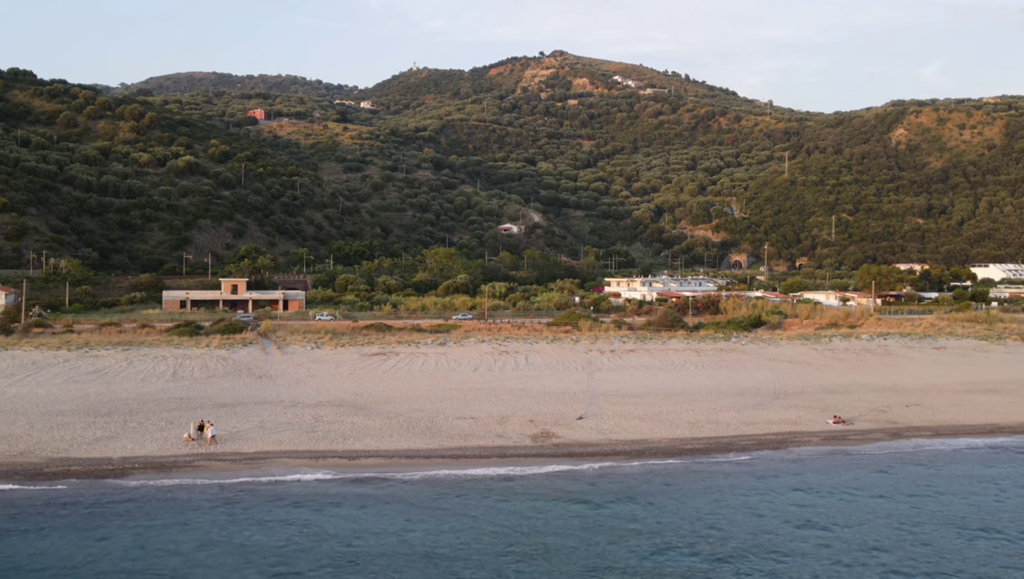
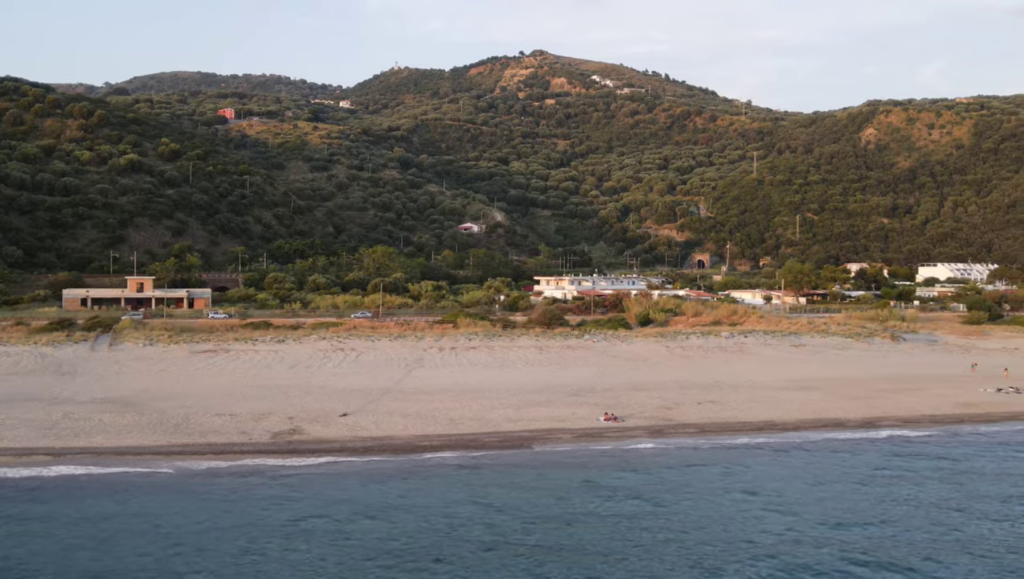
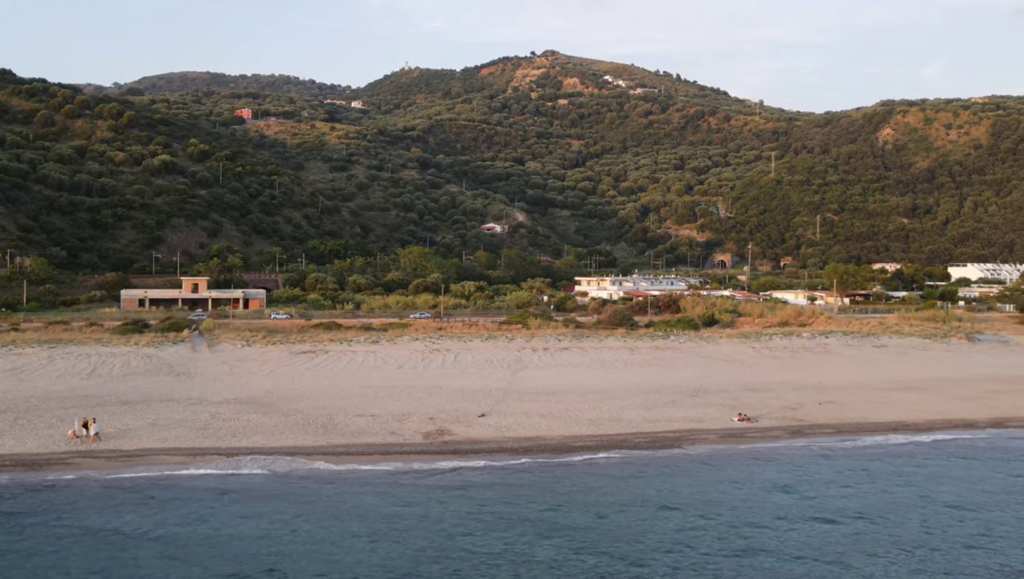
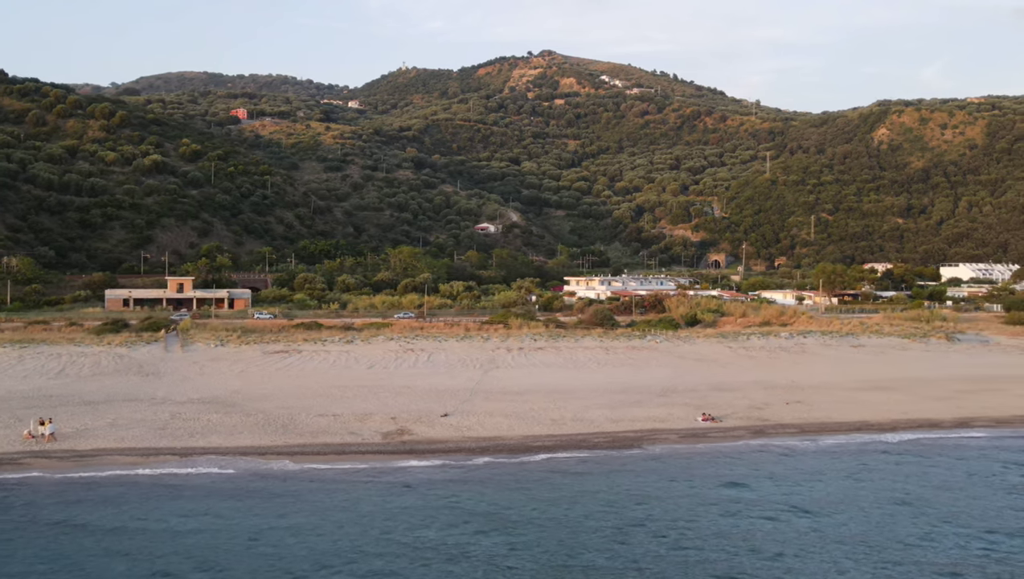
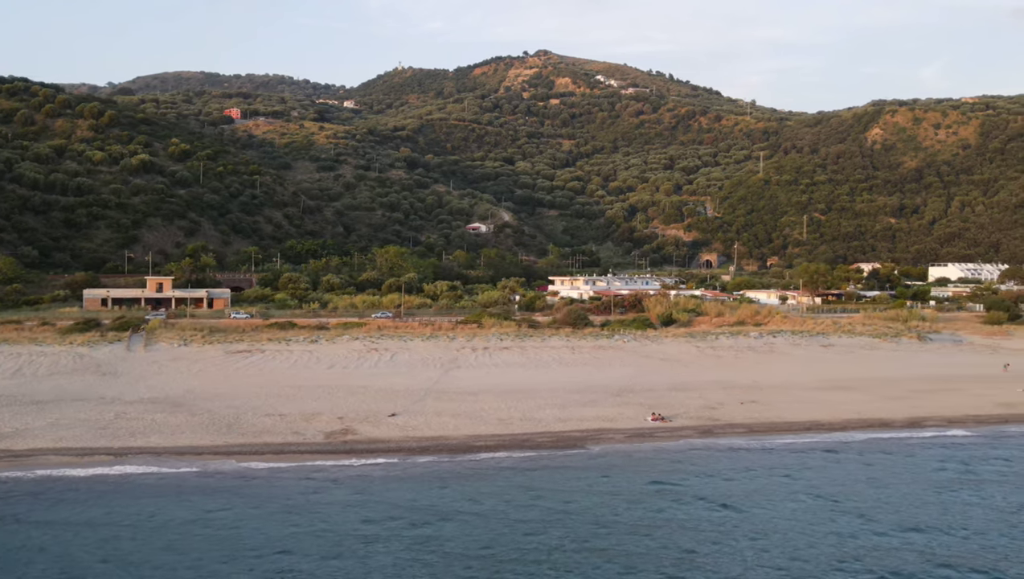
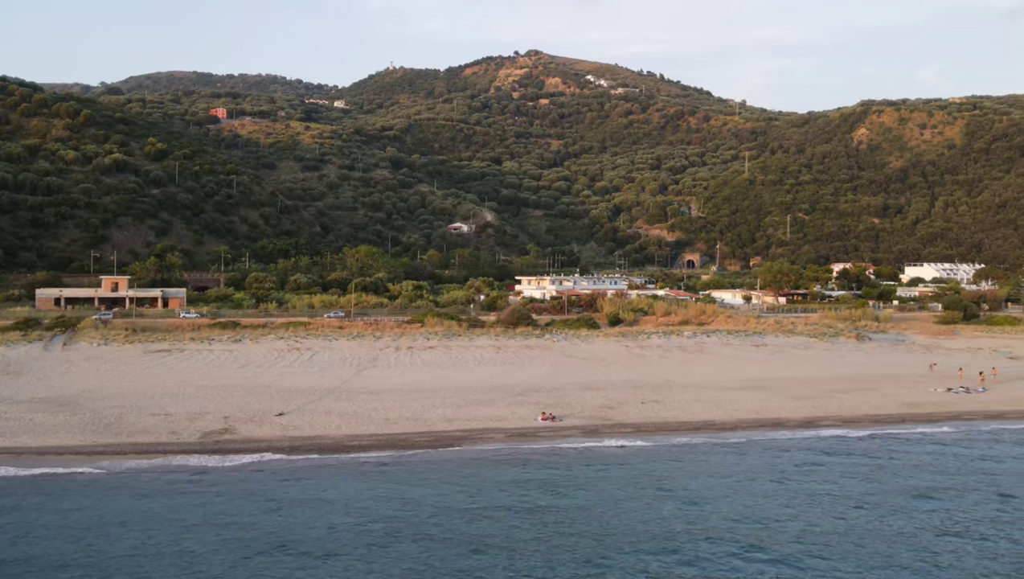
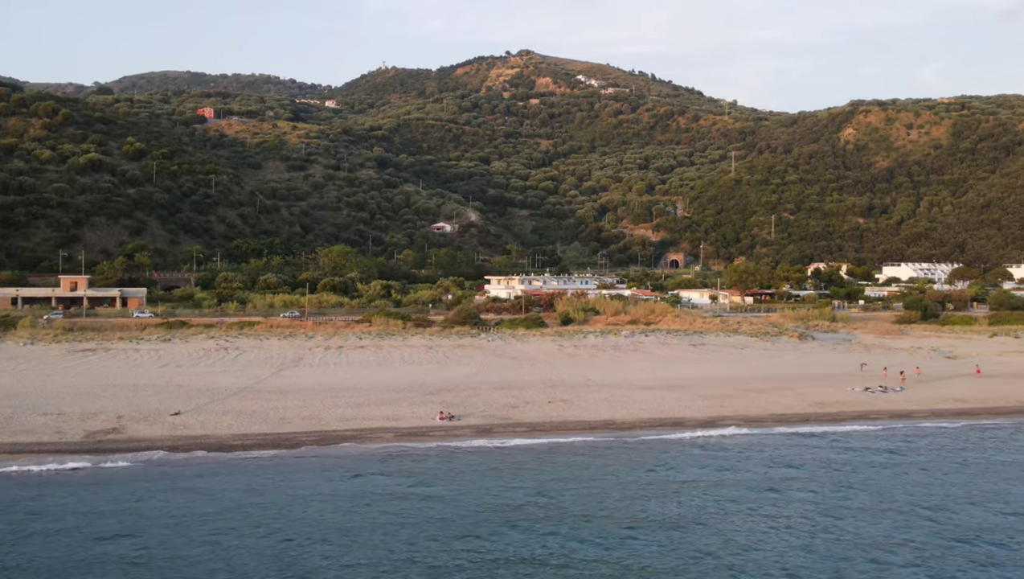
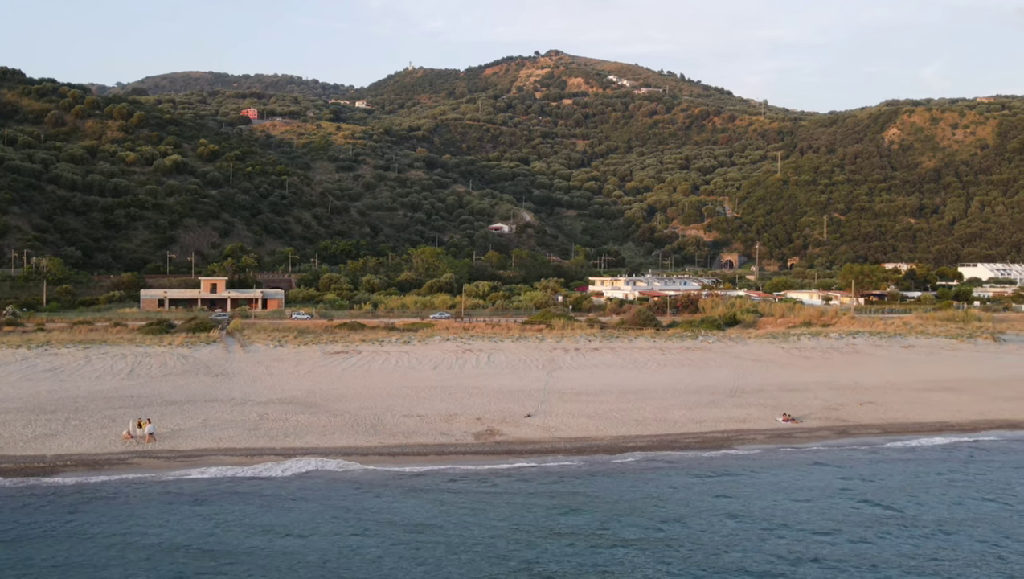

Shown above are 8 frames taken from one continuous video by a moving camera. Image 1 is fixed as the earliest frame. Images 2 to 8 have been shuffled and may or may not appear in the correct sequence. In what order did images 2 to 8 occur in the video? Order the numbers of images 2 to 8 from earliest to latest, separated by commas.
8, 3, 4, 5, 2, 6, 7
